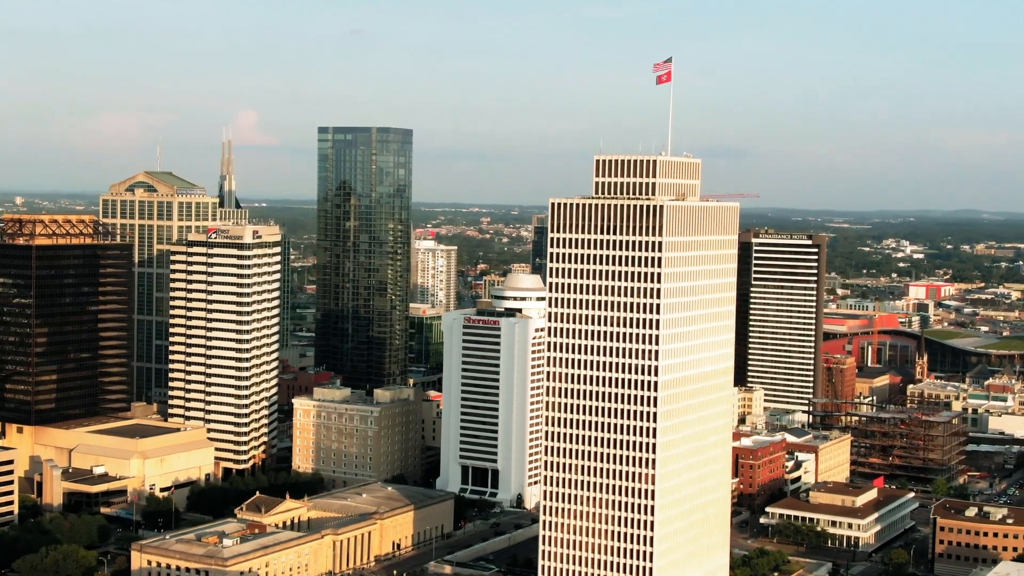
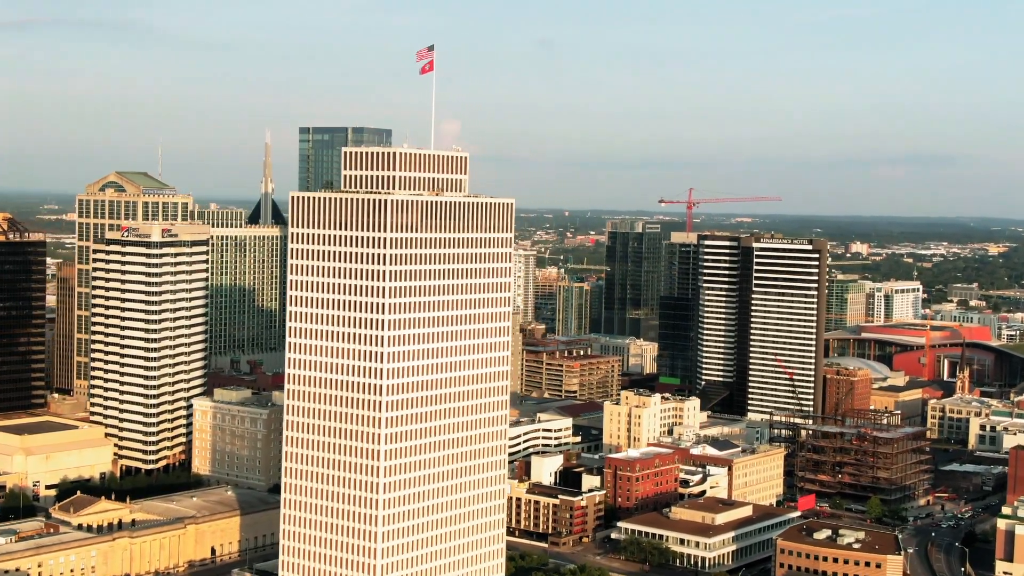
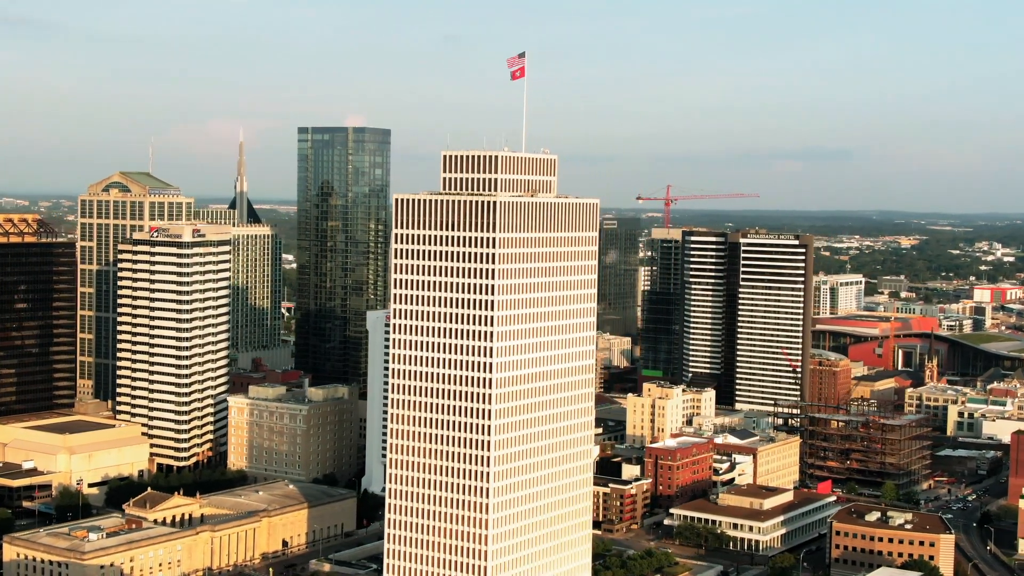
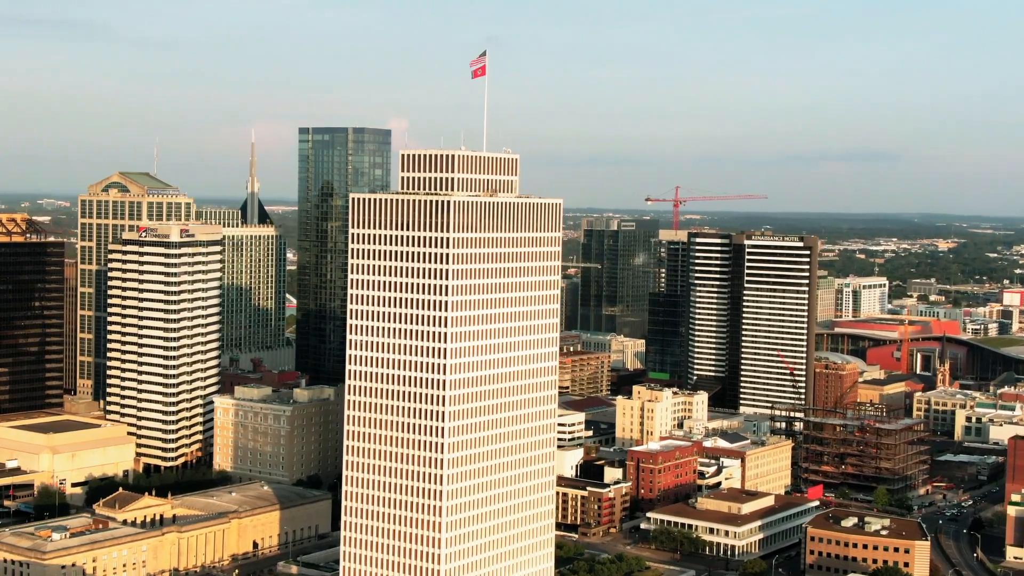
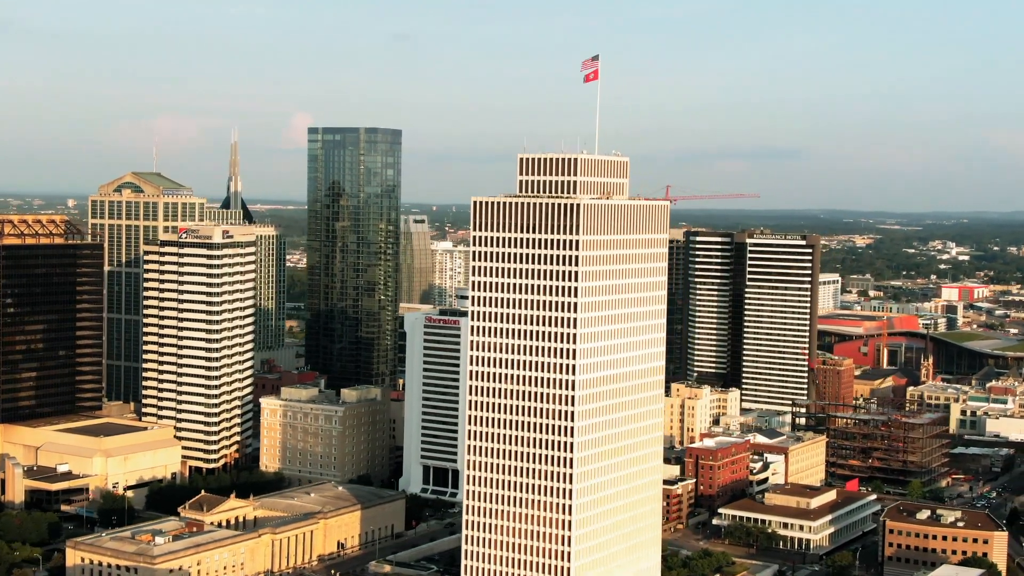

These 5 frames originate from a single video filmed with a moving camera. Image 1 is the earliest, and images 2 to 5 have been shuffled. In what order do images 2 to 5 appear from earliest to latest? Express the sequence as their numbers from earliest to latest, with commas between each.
5, 3, 4, 2
